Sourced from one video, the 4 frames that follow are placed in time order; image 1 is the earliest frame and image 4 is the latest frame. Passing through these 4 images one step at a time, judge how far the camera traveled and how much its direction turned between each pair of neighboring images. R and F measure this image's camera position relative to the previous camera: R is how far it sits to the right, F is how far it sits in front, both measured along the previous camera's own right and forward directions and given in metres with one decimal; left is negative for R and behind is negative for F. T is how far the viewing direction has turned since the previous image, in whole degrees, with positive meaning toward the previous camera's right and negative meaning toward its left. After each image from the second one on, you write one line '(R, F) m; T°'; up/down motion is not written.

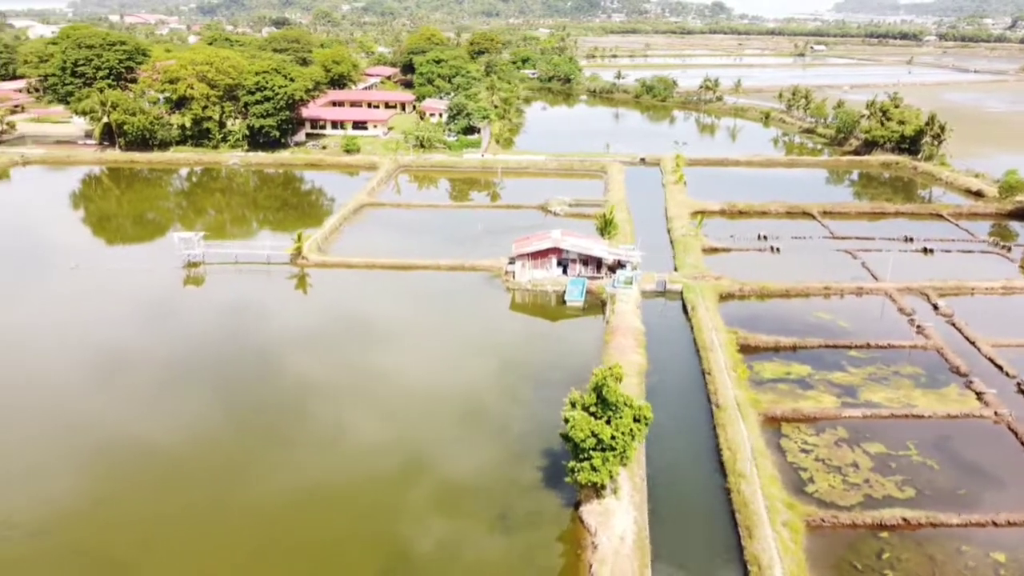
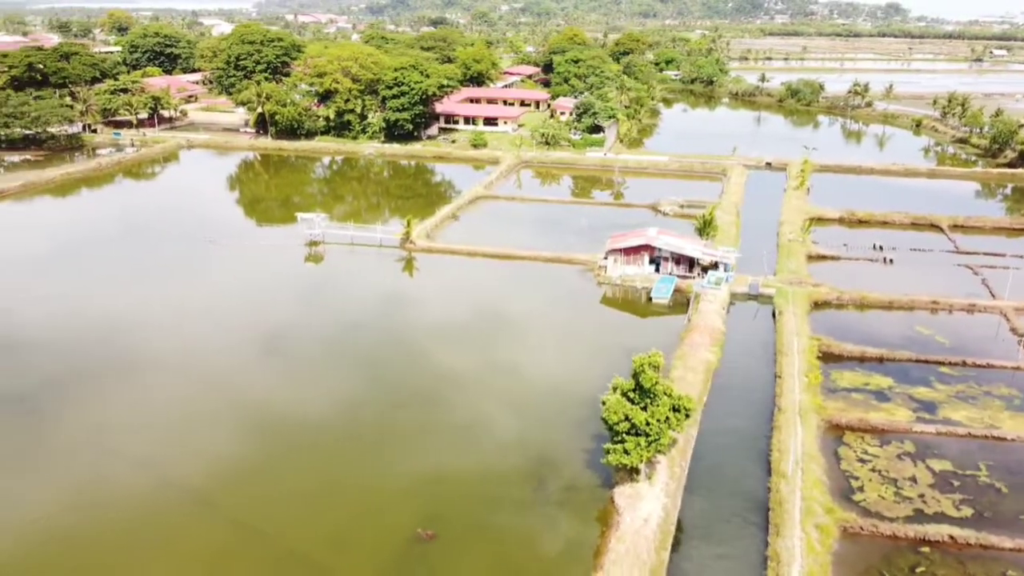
(+1.5, -0.5) m; -10°
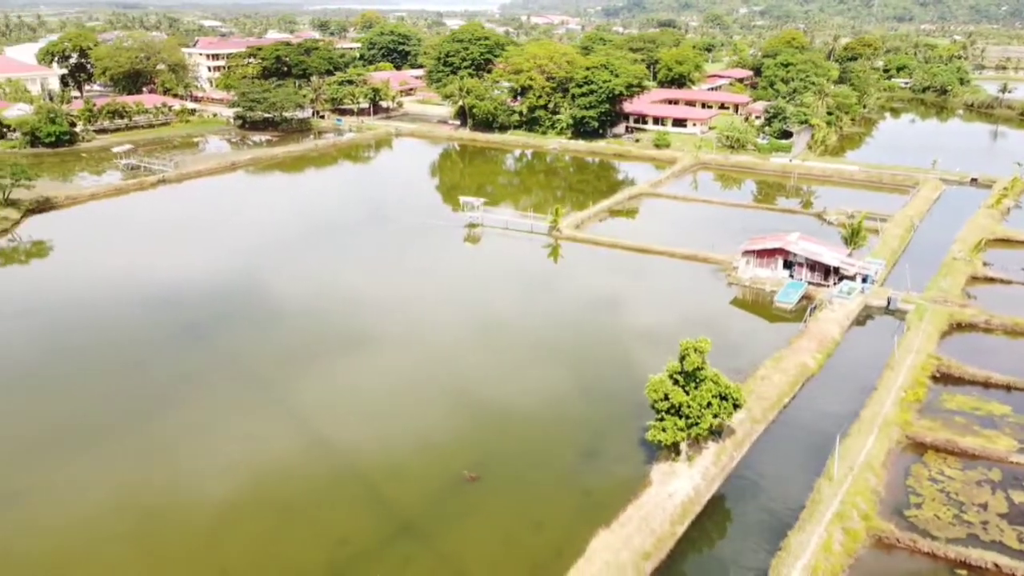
(+2.5, -0.8) m; -15°
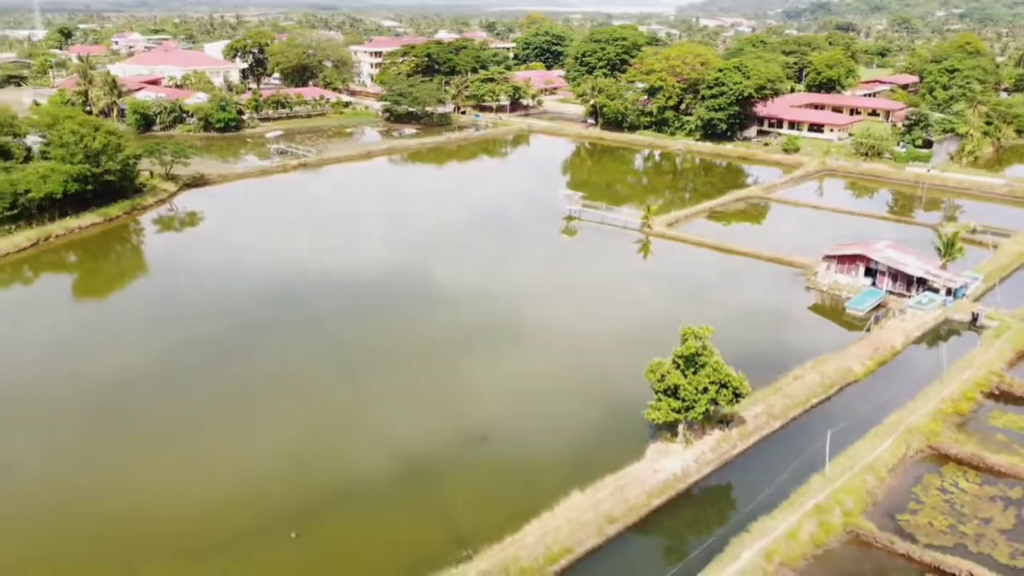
(+2.5, -0.8) m; -11°
